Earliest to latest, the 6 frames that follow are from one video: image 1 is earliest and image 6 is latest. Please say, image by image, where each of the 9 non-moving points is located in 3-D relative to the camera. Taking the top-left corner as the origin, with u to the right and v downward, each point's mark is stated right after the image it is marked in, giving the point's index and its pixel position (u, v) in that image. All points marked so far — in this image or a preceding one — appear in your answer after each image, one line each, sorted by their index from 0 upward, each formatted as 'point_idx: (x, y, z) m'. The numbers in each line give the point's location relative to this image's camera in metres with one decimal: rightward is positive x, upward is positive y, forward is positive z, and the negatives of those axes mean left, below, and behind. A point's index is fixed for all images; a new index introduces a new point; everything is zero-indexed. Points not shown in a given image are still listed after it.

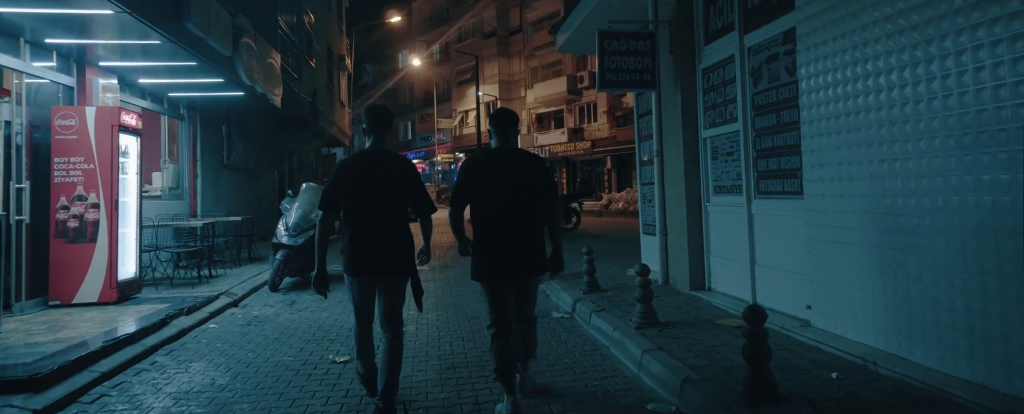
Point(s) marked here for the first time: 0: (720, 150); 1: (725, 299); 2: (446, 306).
0: (+2.3, +0.6, +6.8) m
1: (+2.2, -1.0, +6.5) m
2: (-0.9, -1.4, +8.6) m
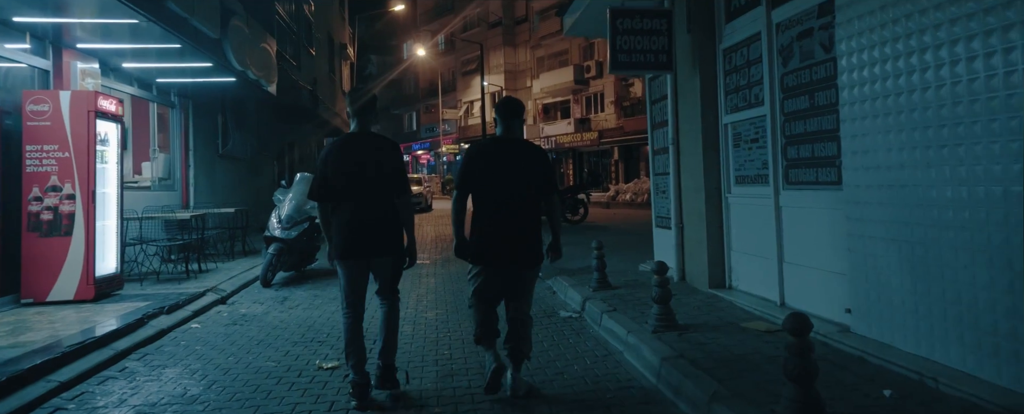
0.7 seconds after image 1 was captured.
0: (+2.3, +0.7, +6.3) m
1: (+2.3, -0.9, +6.0) m
2: (-0.8, -1.2, +8.1) m
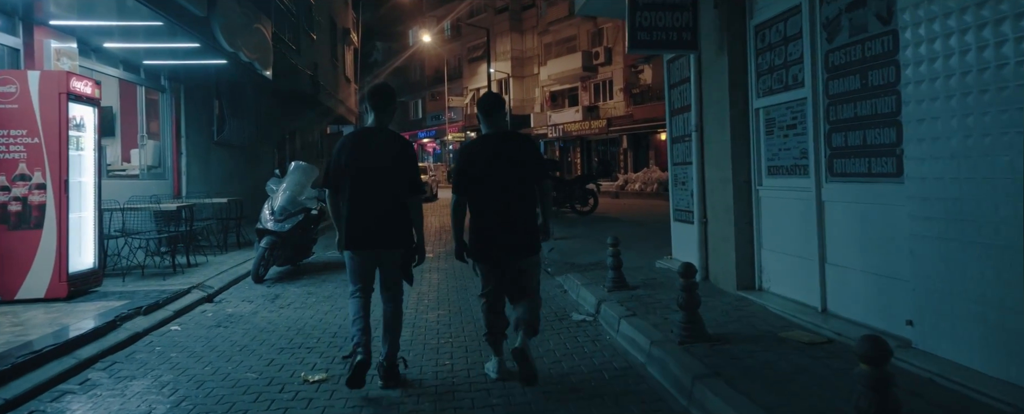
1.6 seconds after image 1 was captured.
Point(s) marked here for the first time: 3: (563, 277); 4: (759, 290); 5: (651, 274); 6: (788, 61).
0: (+2.4, +0.8, +5.7) m
1: (+2.3, -0.8, +5.4) m
2: (-0.7, -1.1, +7.6) m
3: (+0.7, -1.0, +8.6) m
4: (+2.4, -0.8, +6.0) m
5: (+1.6, -0.8, +7.5) m
6: (+2.4, +1.3, +5.5) m
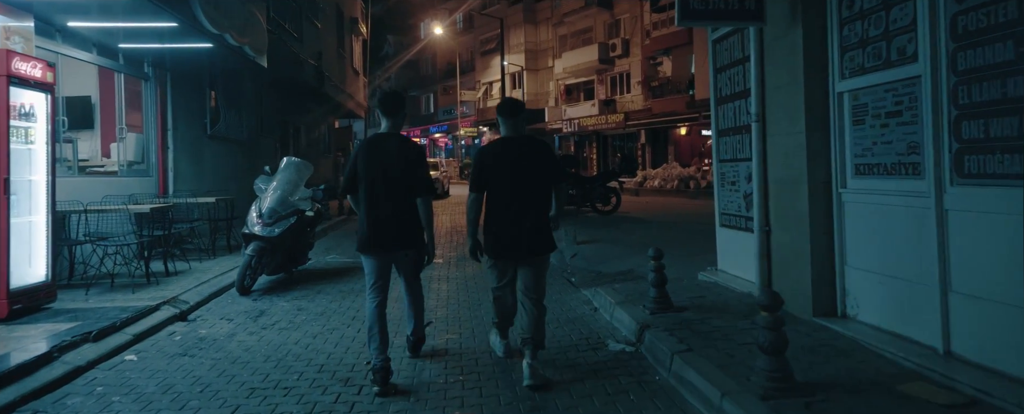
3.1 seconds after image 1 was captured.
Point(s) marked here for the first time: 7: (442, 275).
0: (+2.6, +0.7, +4.5) m
1: (+2.5, -0.9, +4.2) m
2: (-0.5, -1.2, +6.5) m
3: (+0.9, -1.0, +7.5) m
4: (+2.6, -0.9, +4.8) m
5: (+1.9, -0.9, +6.3) m
6: (+2.6, +1.2, +4.3) m
7: (-1.0, -1.0, +9.2) m
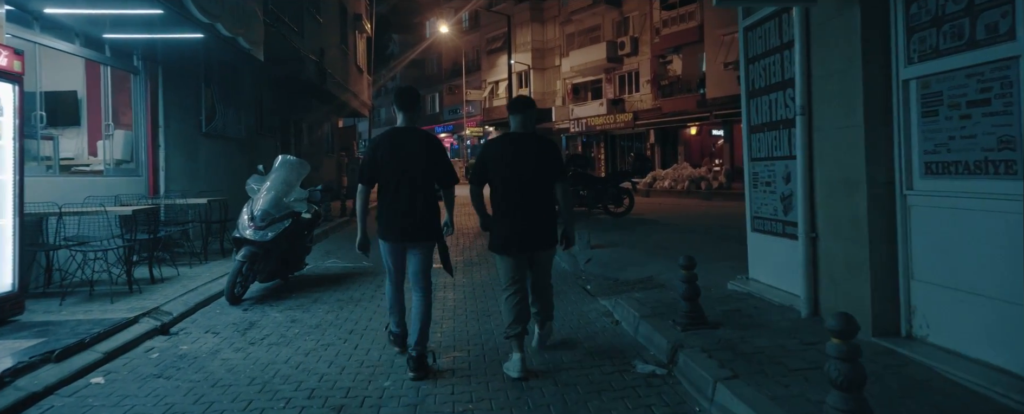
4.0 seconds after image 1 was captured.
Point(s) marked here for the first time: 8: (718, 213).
0: (+2.7, +0.7, +3.9) m
1: (+2.6, -0.9, +3.6) m
2: (-0.4, -1.2, +5.9) m
3: (+1.1, -1.0, +6.8) m
4: (+2.7, -0.9, +4.2) m
5: (+2.0, -0.9, +5.7) m
6: (+2.7, +1.2, +3.7) m
7: (-0.9, -1.0, +8.6) m
8: (+5.4, -0.2, +16.4) m
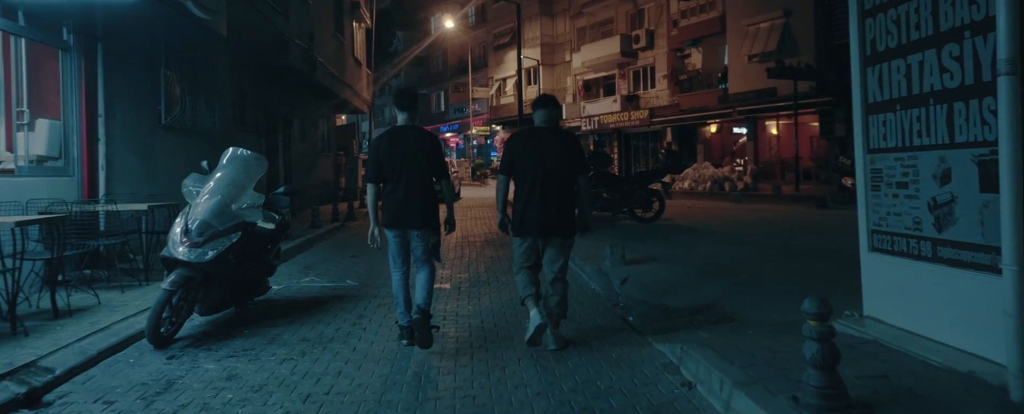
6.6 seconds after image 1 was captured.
0: (+2.8, +0.6, +2.0) m
1: (+2.8, -1.0, +1.7) m
2: (-0.2, -1.3, +4.0) m
3: (+1.3, -1.1, +5.0) m
4: (+2.8, -1.0, +2.3) m
5: (+2.2, -1.0, +3.8) m
6: (+2.8, +1.1, +1.8) m
7: (-0.7, -1.1, +6.7) m
8: (+5.7, -0.3, +14.5) m
